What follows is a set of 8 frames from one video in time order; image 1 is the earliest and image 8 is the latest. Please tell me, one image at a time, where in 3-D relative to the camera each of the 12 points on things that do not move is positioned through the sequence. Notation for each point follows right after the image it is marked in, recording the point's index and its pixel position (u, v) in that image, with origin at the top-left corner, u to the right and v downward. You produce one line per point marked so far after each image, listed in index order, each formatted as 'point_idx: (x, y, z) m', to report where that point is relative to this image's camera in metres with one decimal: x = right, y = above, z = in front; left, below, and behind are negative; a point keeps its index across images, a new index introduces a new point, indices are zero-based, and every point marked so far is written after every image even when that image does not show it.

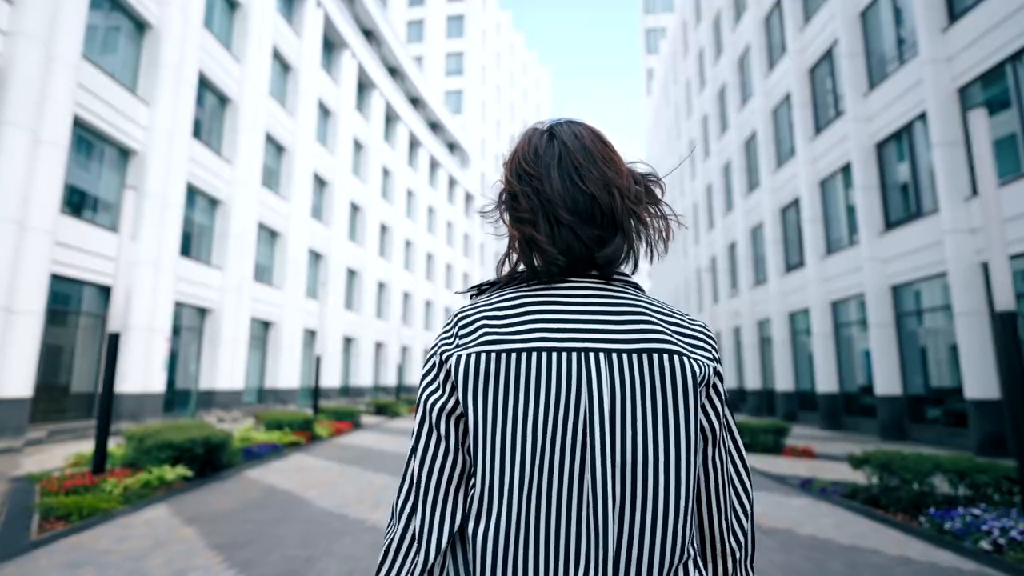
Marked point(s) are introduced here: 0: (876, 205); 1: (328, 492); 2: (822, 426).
0: (+9.7, +2.2, +16.0) m
1: (-2.6, -2.8, +8.3) m
2: (+9.6, -4.2, +18.4) m
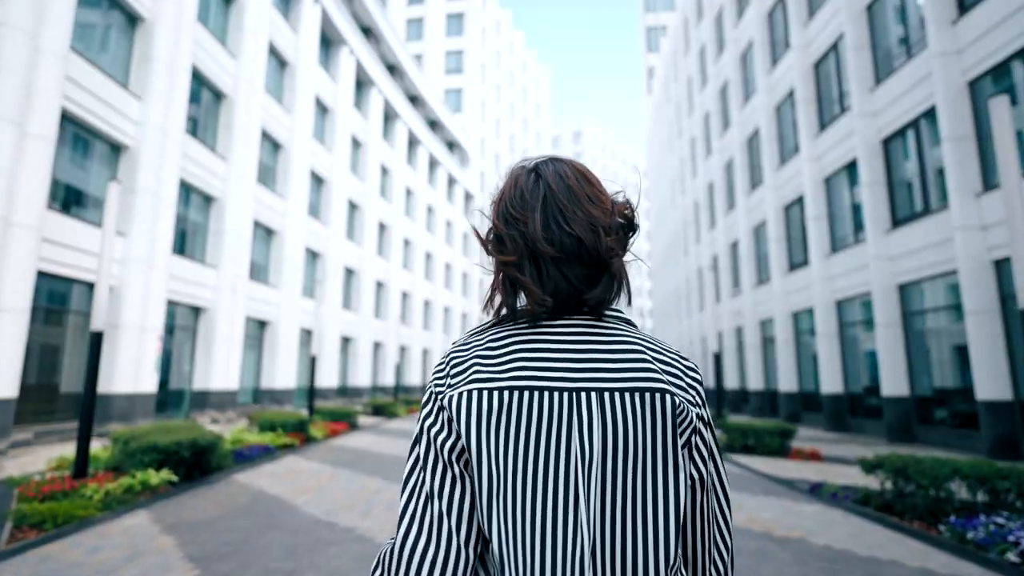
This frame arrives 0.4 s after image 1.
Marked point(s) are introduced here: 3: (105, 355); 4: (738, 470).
0: (+9.7, +2.3, +15.6) m
1: (-2.6, -2.8, +8.0) m
2: (+9.5, -4.2, +18.1) m
3: (-10.8, -1.7, +15.9) m
4: (+3.9, -3.2, +10.4) m
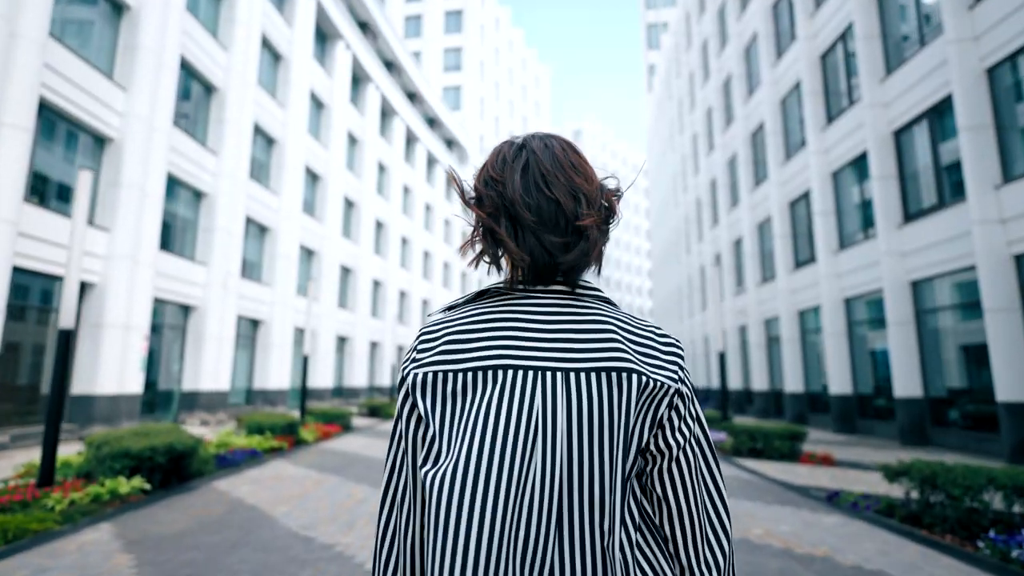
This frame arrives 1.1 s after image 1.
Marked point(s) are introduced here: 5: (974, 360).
0: (+9.6, +2.3, +15.1) m
1: (-2.7, -2.7, +7.5) m
2: (+9.5, -4.1, +17.5) m
3: (-10.9, -1.6, +15.4) m
4: (+3.9, -3.1, +9.9) m
5: (+9.9, -1.6, +13.1) m
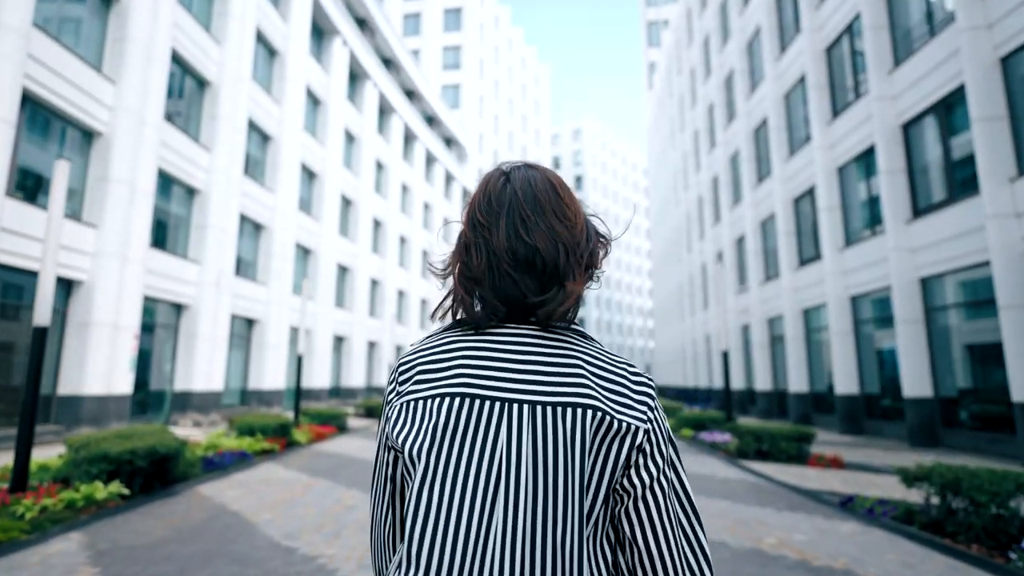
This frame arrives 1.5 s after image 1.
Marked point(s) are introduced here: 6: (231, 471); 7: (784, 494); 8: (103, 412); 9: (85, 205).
0: (+9.6, +2.4, +14.7) m
1: (-2.7, -2.7, +7.1) m
2: (+9.4, -4.1, +17.1) m
3: (-10.9, -1.6, +15.0) m
4: (+3.8, -3.0, +9.5) m
5: (+9.9, -1.5, +12.7) m
6: (-5.0, -3.2, +10.6) m
7: (+3.7, -2.8, +8.2) m
8: (-10.4, -3.1, +15.2) m
9: (-11.2, +2.2, +15.8) m
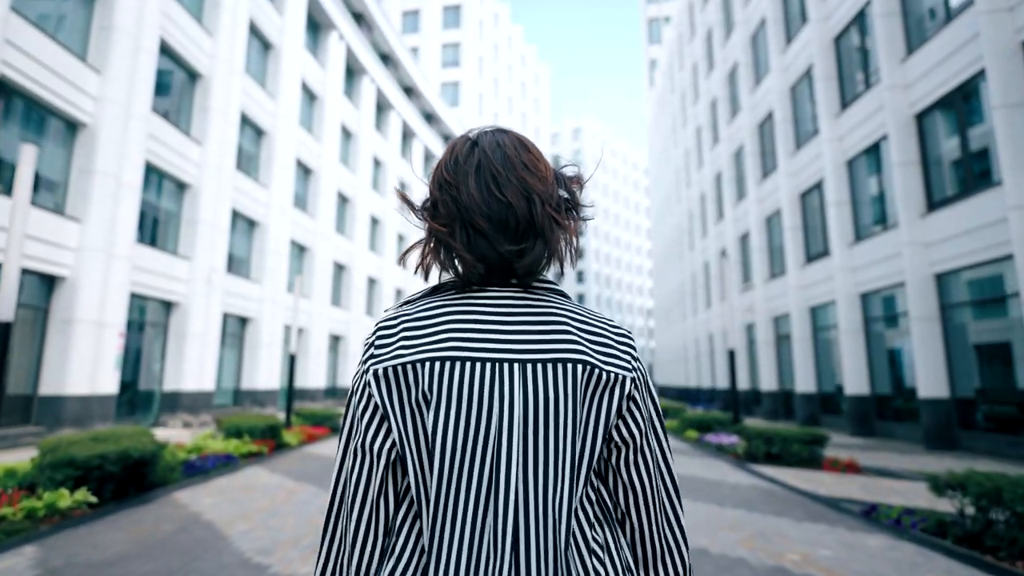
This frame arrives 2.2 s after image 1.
0: (+9.5, +2.5, +14.2) m
1: (-2.8, -2.6, +6.5) m
2: (+9.4, -4.0, +16.6) m
3: (-11.0, -1.5, +14.4) m
4: (+3.8, -3.0, +9.0) m
5: (+9.8, -1.4, +12.2) m
6: (-5.0, -3.1, +10.0) m
7: (+3.7, -2.7, +7.6) m
8: (-10.4, -3.0, +14.7) m
9: (-11.2, +2.3, +15.2) m
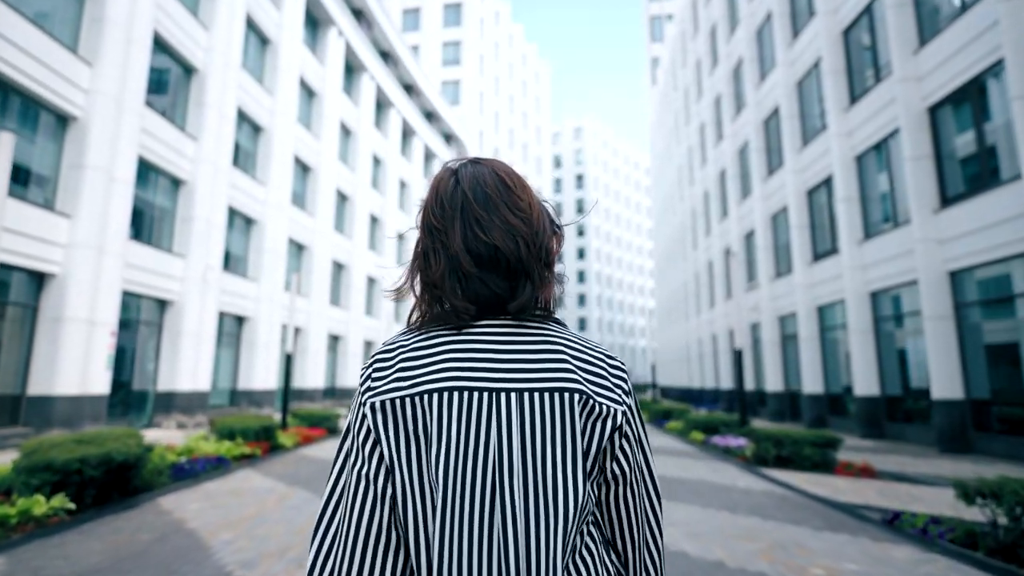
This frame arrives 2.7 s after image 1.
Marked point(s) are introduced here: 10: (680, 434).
0: (+9.6, +2.5, +13.8) m
1: (-2.7, -2.5, +6.1) m
2: (+9.4, -3.9, +16.2) m
3: (-10.9, -1.4, +14.1) m
4: (+3.8, -2.9, +8.6) m
5: (+9.9, -1.4, +11.8) m
6: (-5.0, -3.1, +9.6) m
7: (+3.7, -2.7, +7.3) m
8: (-10.4, -3.0, +14.3) m
9: (-11.2, +2.4, +14.9) m
10: (+5.0, -4.3, +17.7) m
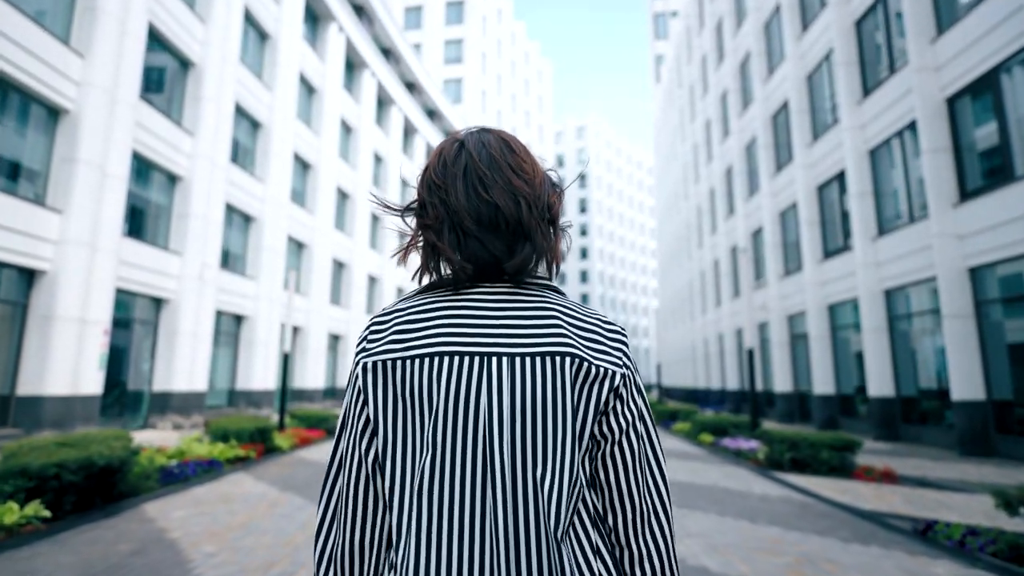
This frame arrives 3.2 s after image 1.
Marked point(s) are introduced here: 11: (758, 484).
0: (+9.6, +2.6, +13.3) m
1: (-2.7, -2.4, +5.7) m
2: (+9.5, -3.9, +15.7) m
3: (-10.9, -1.4, +13.7) m
4: (+3.9, -2.8, +8.1) m
5: (+9.9, -1.3, +11.3) m
6: (-4.9, -3.0, +9.2) m
7: (+3.8, -2.6, +6.8) m
8: (-10.3, -2.9, +13.9) m
9: (-11.1, +2.4, +14.5) m
10: (+5.1, -4.3, +17.3) m
11: (+3.7, -3.0, +9.1) m
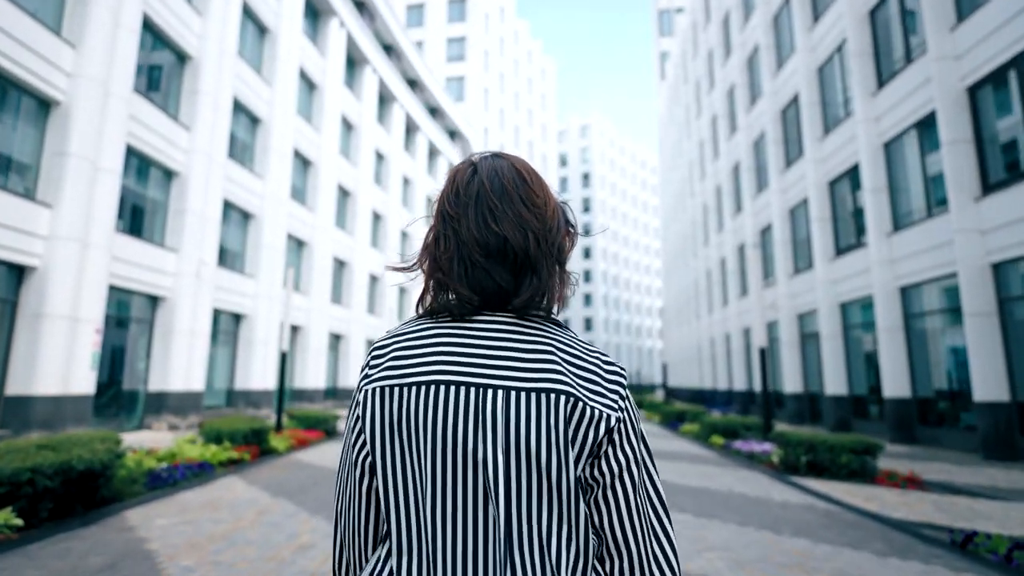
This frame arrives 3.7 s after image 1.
0: (+9.7, +2.7, +12.8) m
1: (-2.6, -2.4, +5.3) m
2: (+9.6, -3.8, +15.2) m
3: (-10.8, -1.3, +13.3) m
4: (+3.9, -2.8, +7.6) m
5: (+10.0, -1.2, +10.8) m
6: (-4.8, -2.9, +8.8) m
7: (+3.8, -2.5, +6.3) m
8: (-10.3, -2.9, +13.5) m
9: (-11.0, +2.5, +14.1) m
10: (+5.2, -4.2, +16.8) m
11: (+3.8, -2.9, +8.6) m
